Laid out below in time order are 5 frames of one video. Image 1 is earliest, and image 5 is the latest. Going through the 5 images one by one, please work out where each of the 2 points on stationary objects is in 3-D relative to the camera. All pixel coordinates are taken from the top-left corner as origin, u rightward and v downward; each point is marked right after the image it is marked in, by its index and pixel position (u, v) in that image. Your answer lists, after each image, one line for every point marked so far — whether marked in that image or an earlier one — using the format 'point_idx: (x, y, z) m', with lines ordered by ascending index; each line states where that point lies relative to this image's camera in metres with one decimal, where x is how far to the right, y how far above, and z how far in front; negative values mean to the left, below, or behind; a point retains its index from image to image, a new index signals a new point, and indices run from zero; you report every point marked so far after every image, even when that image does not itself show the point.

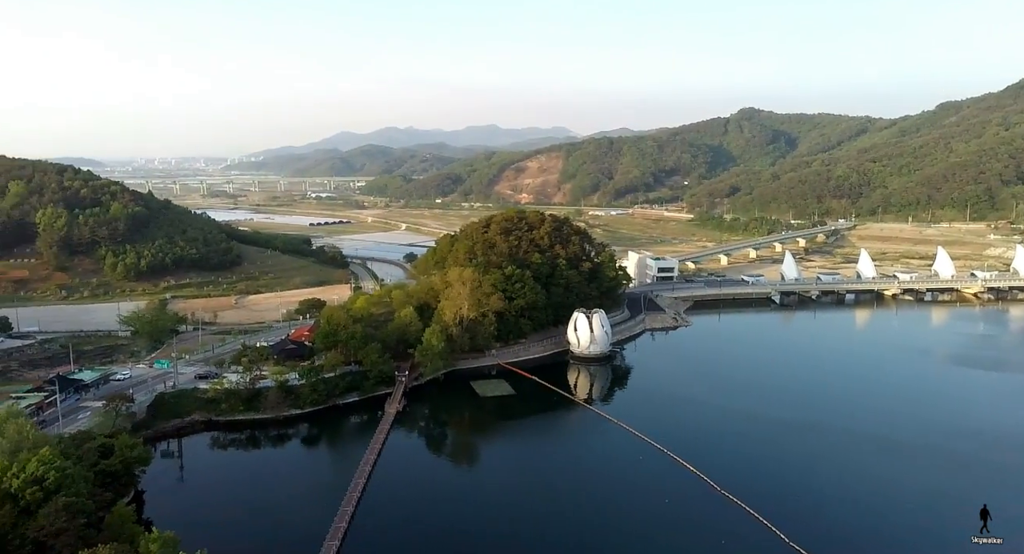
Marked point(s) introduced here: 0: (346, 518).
0: (-4.1, -6.1, +18.7) m
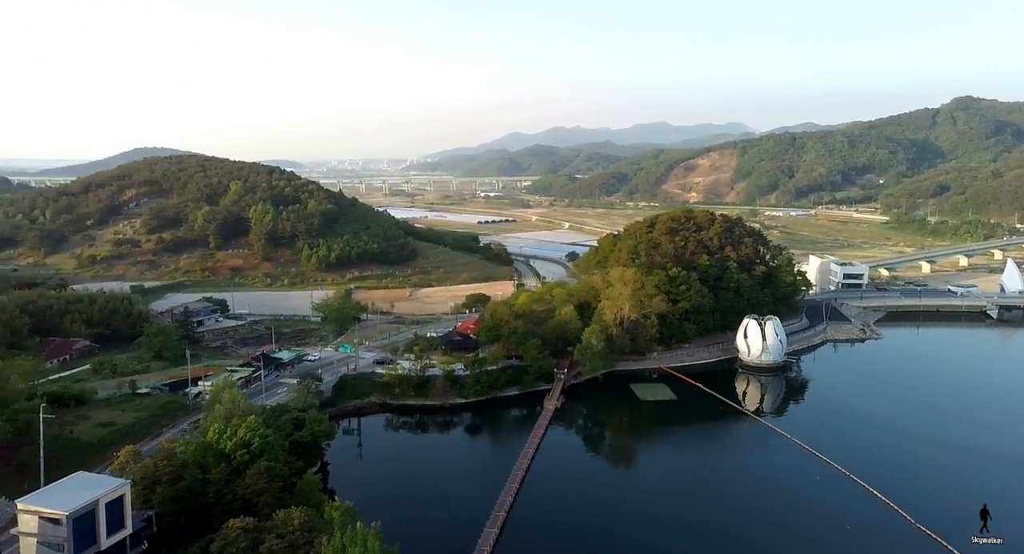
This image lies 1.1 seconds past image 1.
0: (-0.1, -6.0, +19.5) m
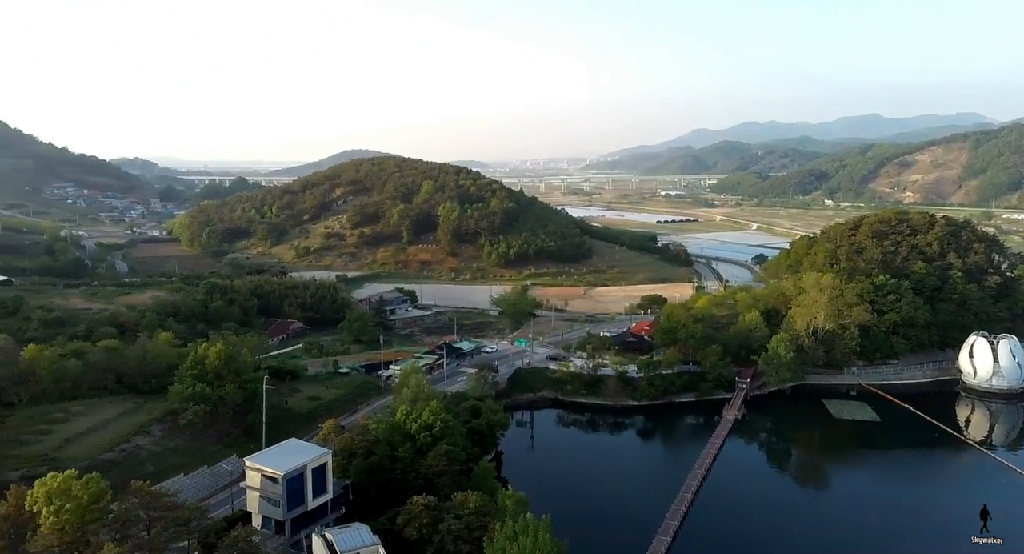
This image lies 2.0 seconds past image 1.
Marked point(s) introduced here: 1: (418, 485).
0: (+4.1, -6.1, +19.0) m
1: (-2.1, -5.0, +17.4) m
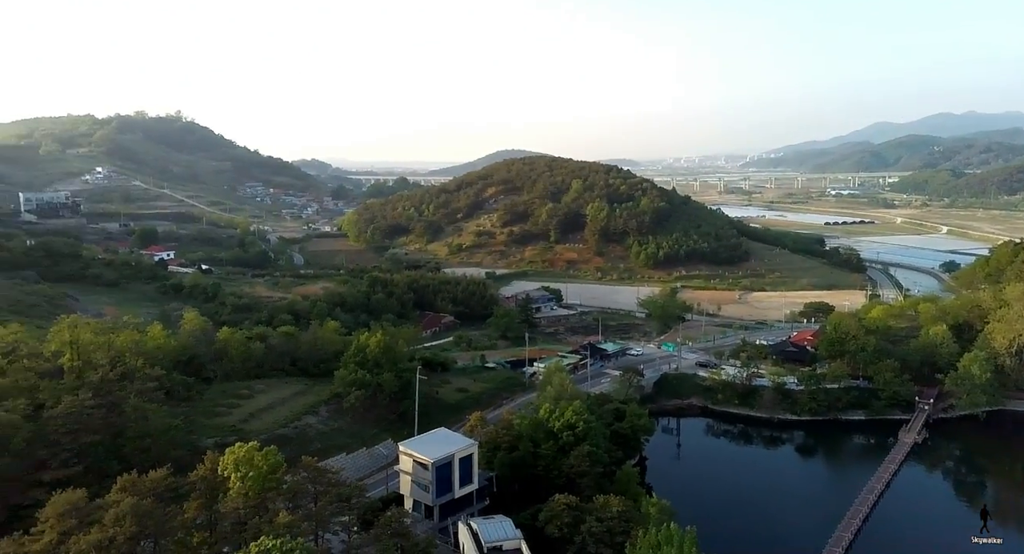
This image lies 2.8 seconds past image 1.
0: (+7.4, -6.2, +17.4) m
1: (+1.0, -4.9, +17.3) m
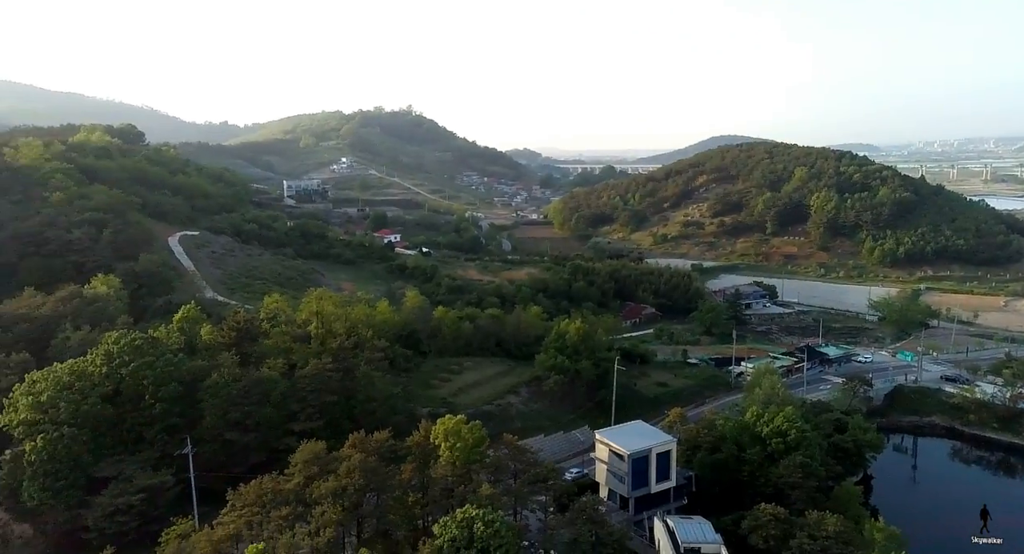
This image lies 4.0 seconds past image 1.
0: (+11.5, -6.4, +14.3) m
1: (+5.4, -4.7, +15.9) m
